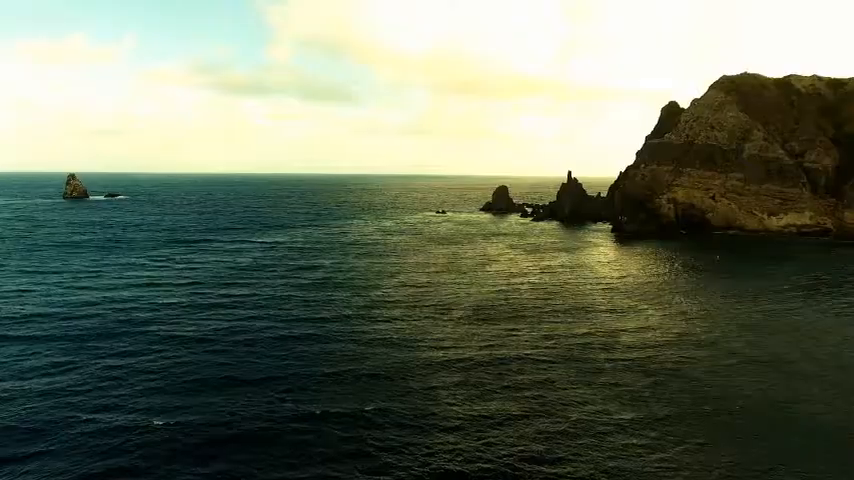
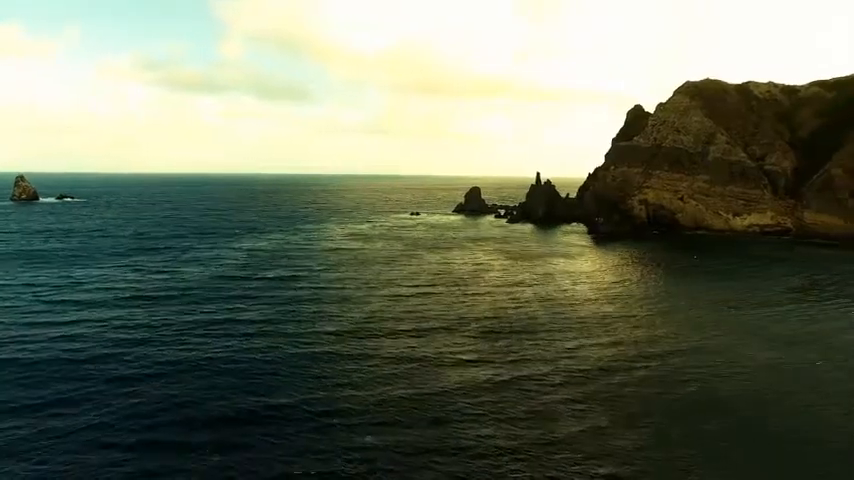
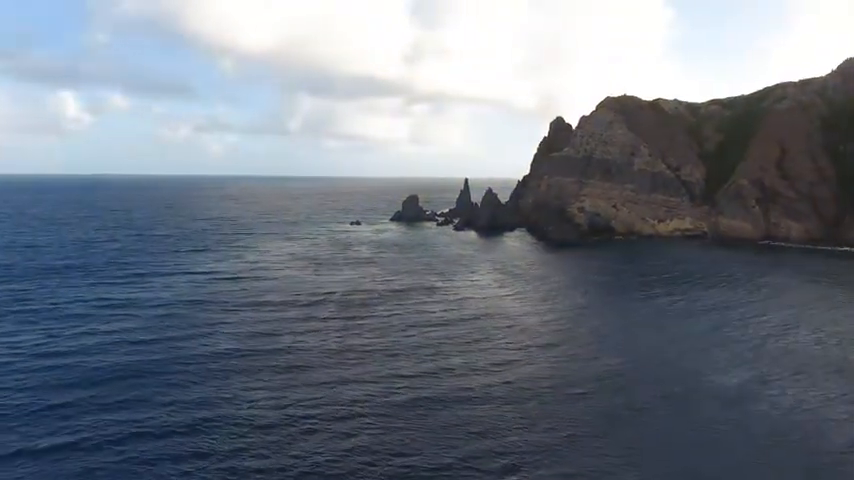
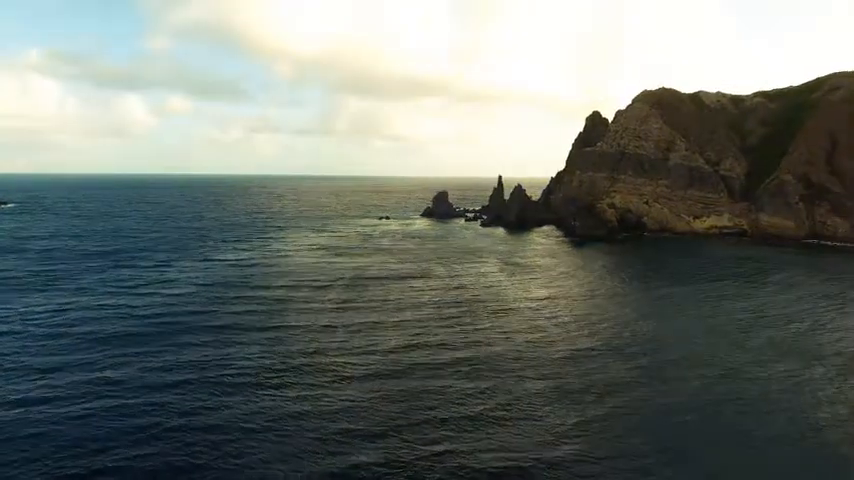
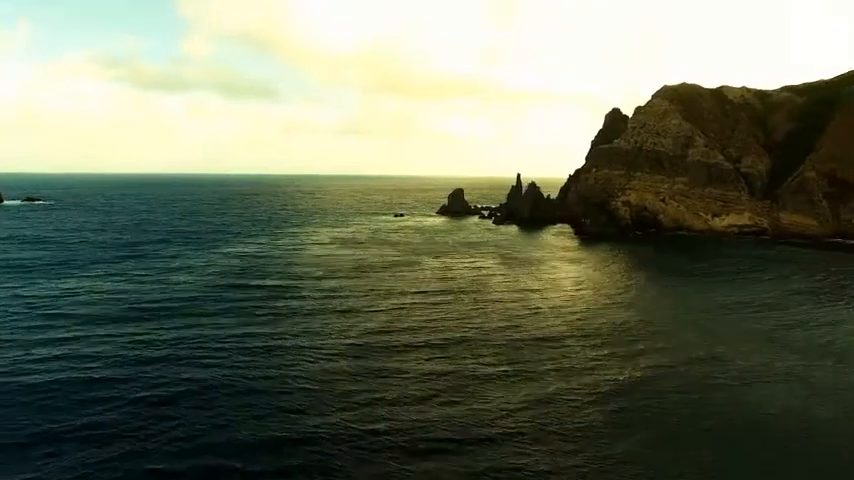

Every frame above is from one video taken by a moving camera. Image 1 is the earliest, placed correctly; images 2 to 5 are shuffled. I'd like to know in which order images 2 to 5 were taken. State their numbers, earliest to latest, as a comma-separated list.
2, 5, 4, 3
